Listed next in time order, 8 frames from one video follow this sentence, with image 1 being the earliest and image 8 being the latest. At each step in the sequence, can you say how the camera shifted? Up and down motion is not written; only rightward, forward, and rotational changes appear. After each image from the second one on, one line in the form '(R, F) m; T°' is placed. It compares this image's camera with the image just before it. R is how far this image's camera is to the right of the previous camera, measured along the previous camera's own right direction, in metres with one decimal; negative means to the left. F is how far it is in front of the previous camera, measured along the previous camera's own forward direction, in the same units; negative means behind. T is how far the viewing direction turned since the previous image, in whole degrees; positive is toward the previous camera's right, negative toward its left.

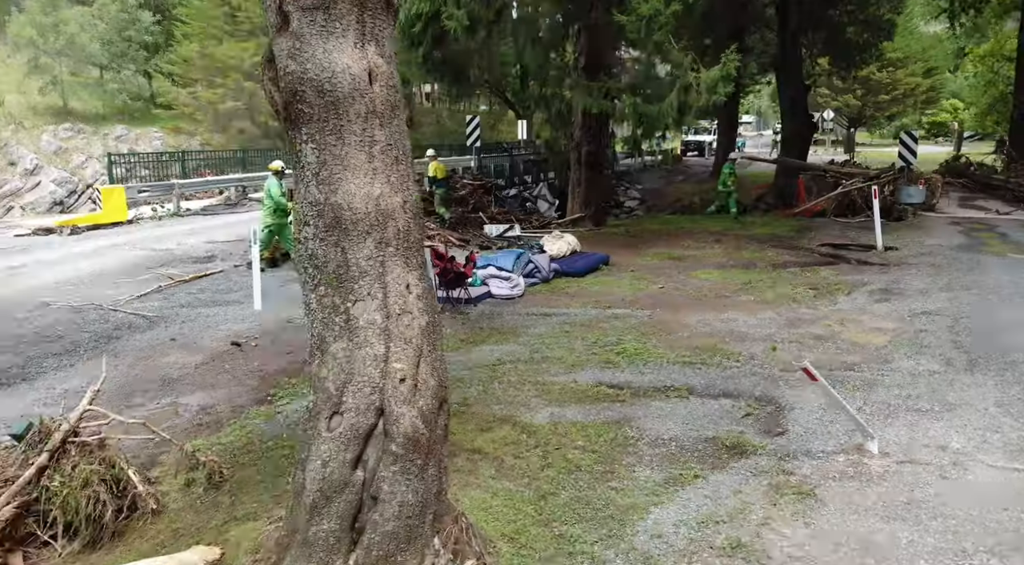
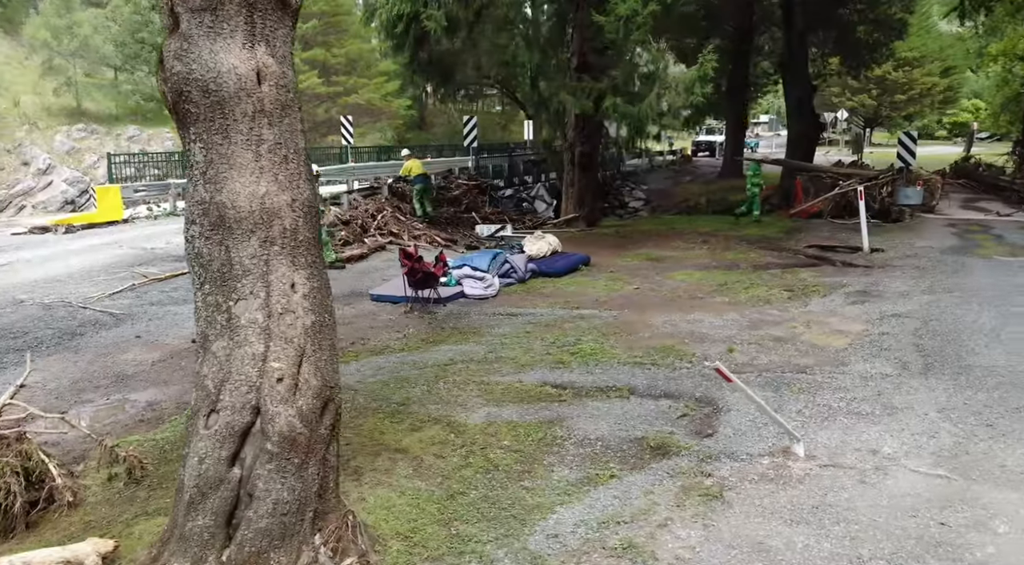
(+0.7, 0.0) m; -2°
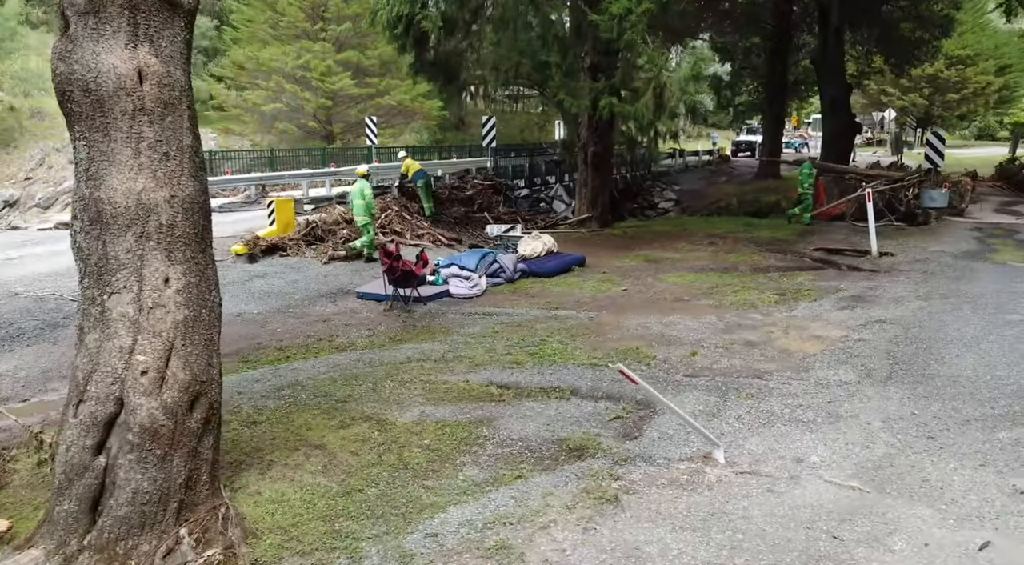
(+1.0, 0.0) m; -4°
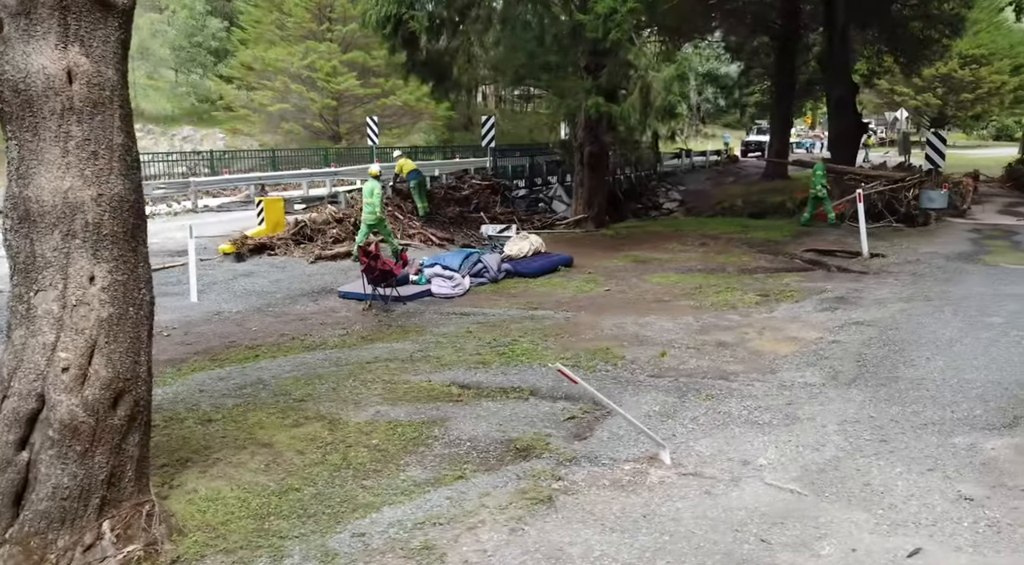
(+0.5, 0.0) m; -1°
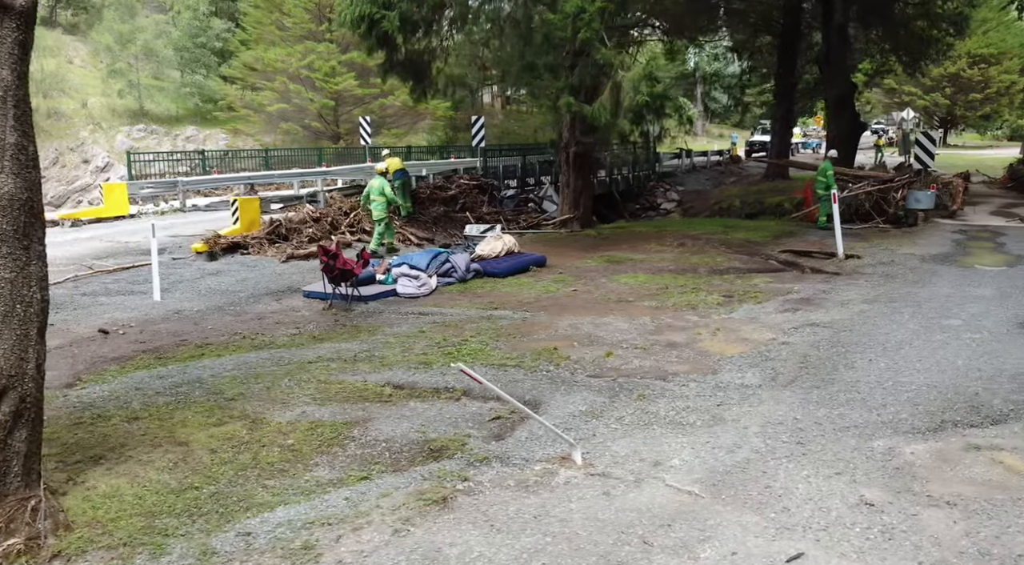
(+0.8, 0.0) m; -1°
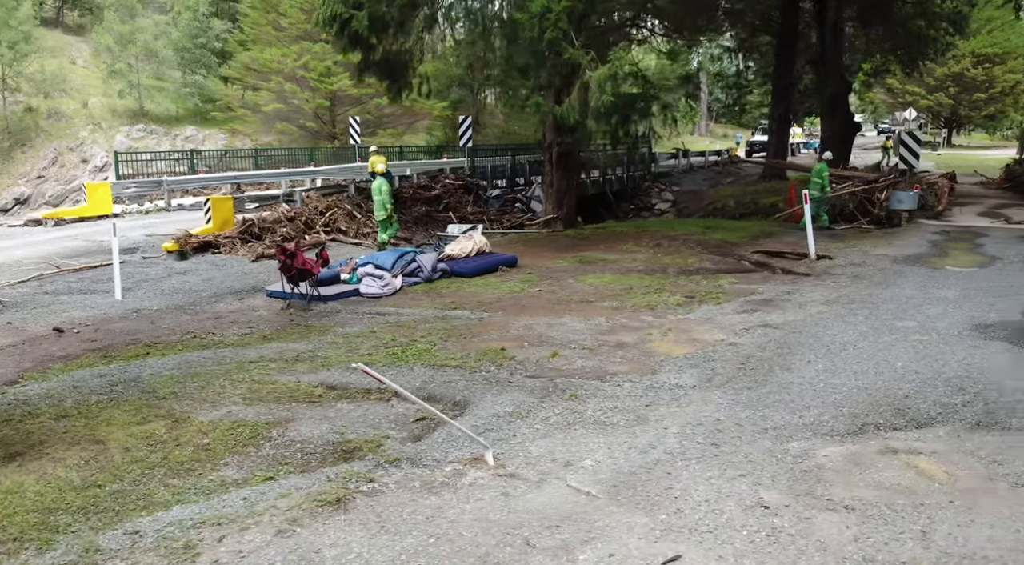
(+0.7, 0.0) m; -1°
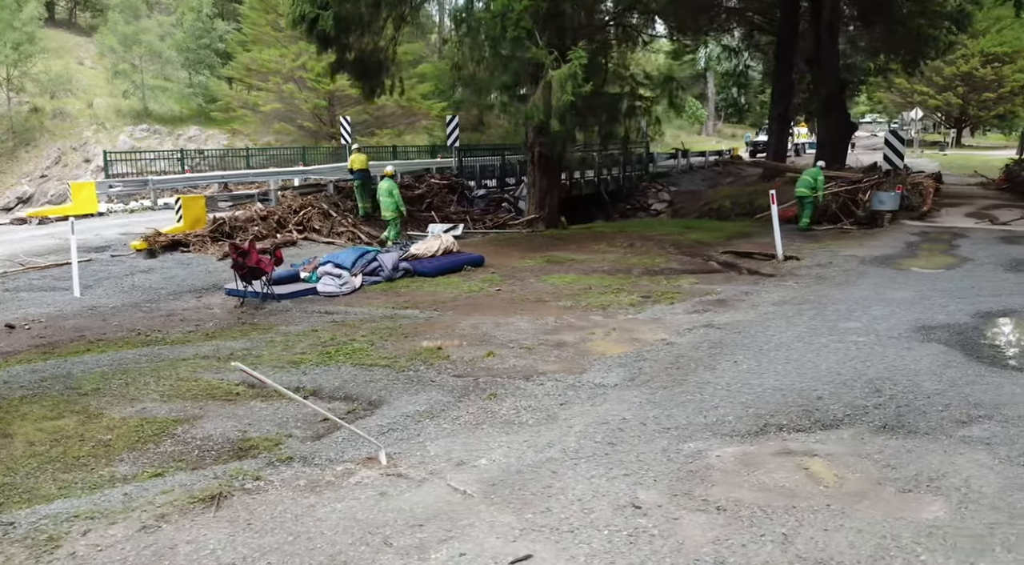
(+0.9, 0.0) m; -1°
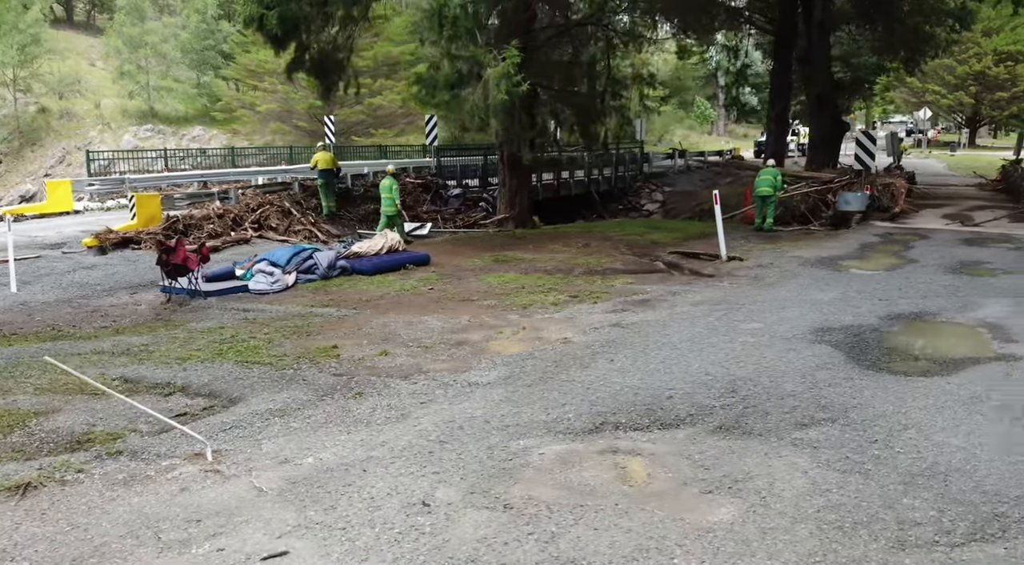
(+1.4, 0.0) m; -2°
